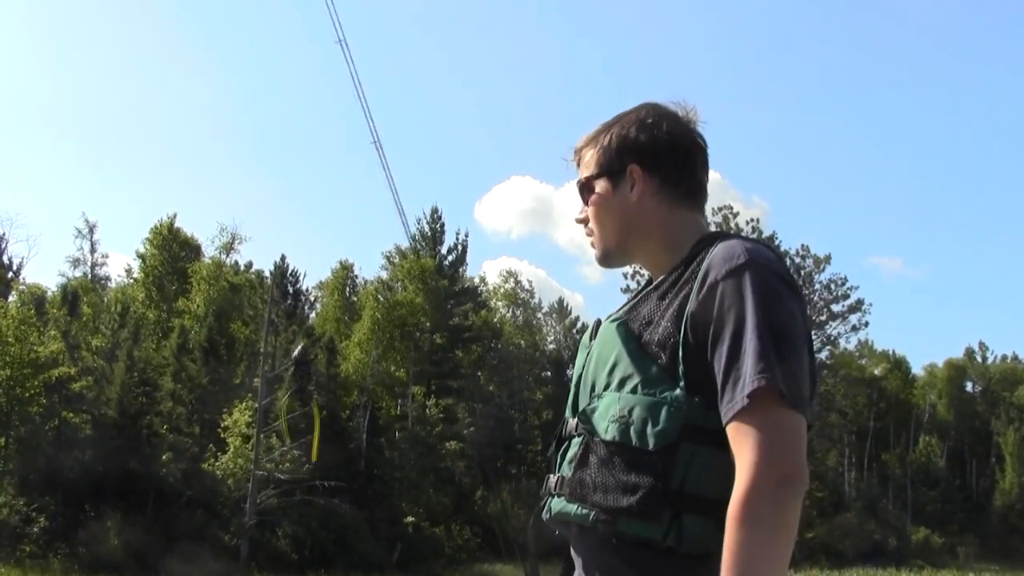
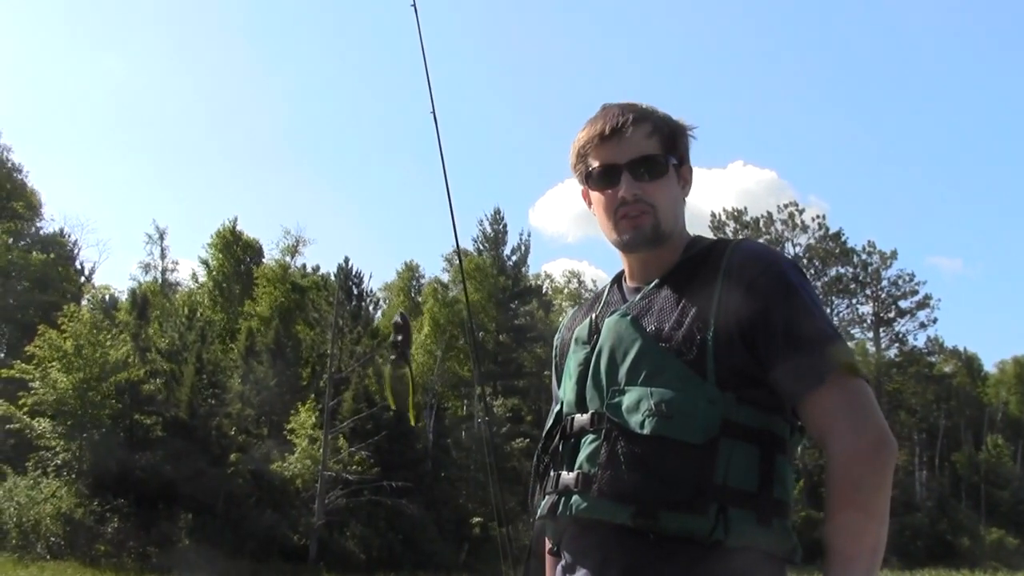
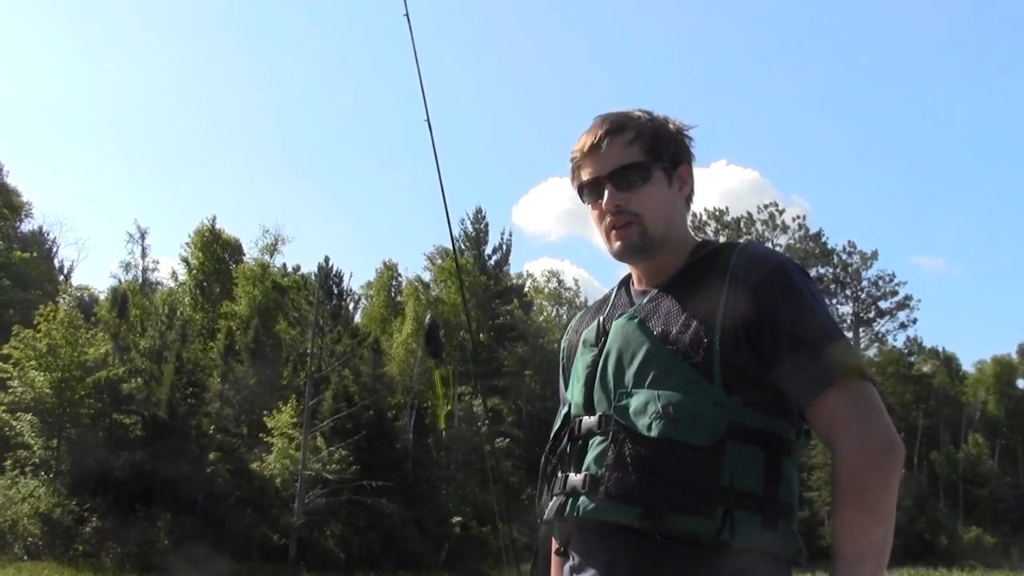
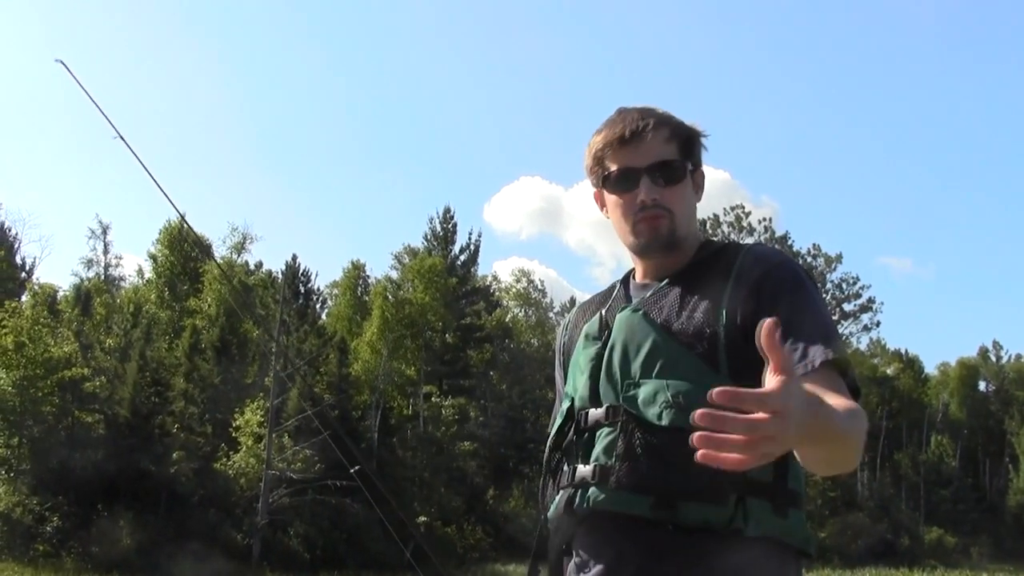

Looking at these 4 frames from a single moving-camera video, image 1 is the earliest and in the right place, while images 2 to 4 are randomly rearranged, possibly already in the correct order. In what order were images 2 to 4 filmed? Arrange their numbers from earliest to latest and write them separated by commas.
4, 3, 2
